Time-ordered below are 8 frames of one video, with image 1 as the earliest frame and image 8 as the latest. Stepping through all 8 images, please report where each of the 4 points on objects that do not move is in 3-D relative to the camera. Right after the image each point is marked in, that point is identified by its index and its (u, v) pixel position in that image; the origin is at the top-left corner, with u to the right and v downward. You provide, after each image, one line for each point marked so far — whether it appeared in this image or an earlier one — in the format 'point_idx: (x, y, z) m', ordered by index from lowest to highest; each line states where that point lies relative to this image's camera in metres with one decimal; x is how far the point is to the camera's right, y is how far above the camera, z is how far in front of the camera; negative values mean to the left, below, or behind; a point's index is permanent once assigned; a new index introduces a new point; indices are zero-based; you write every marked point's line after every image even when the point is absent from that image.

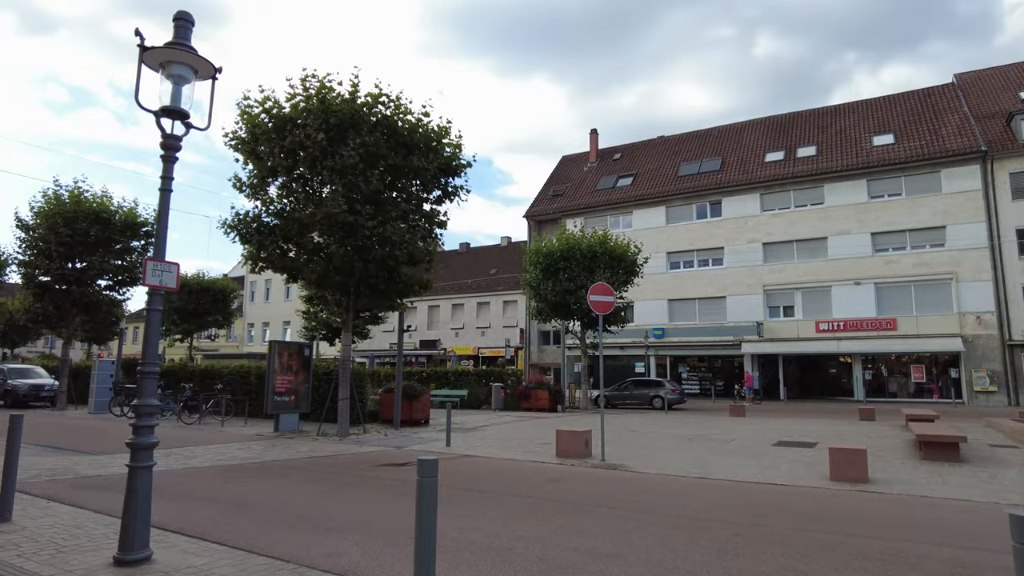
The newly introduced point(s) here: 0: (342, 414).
0: (-4.0, -3.0, +15.6) m
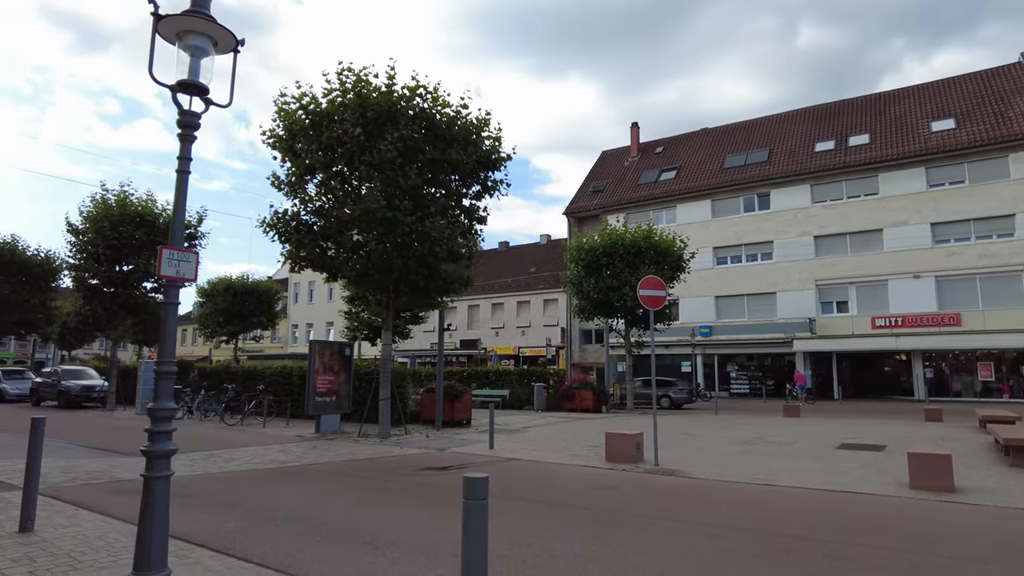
0: (-3.0, -2.9, +15.2) m
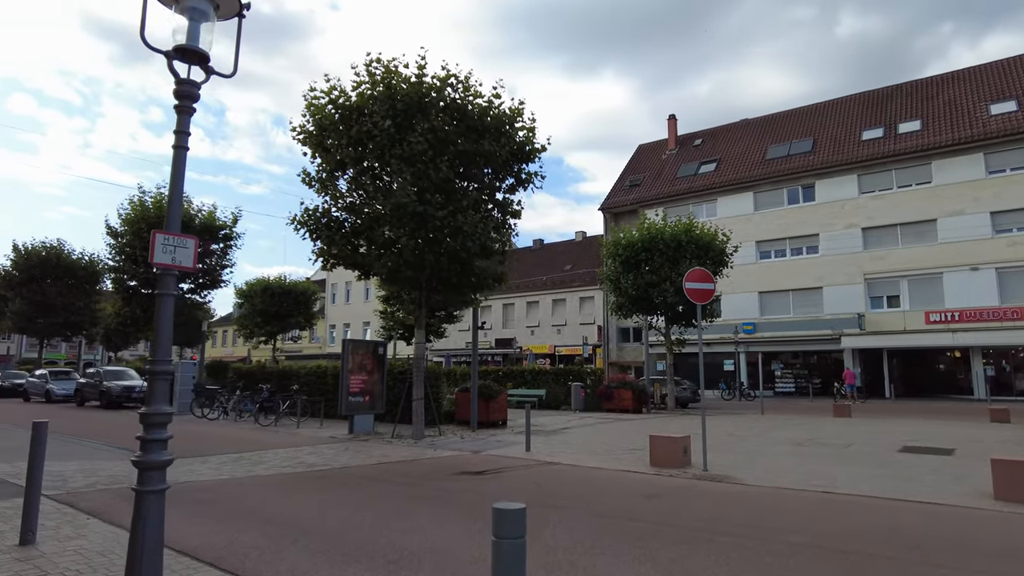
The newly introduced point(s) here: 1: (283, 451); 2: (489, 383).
0: (-2.2, -2.9, +14.8) m
1: (-4.3, -3.0, +12.3) m
2: (-0.6, -2.5, +17.4) m
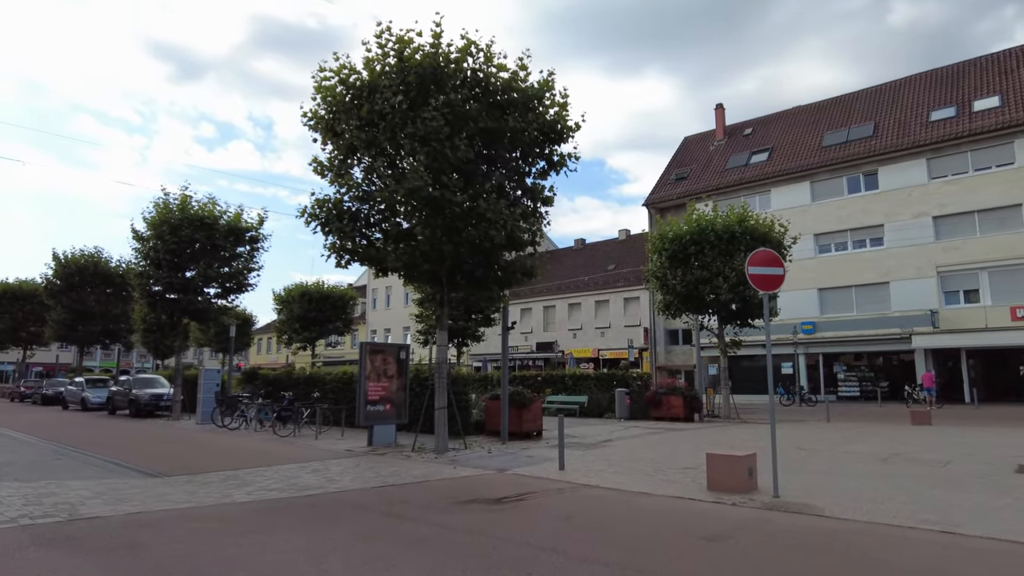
0: (-1.5, -2.8, +13.3) m
1: (-3.8, -3.0, +10.9) m
2: (+0.3, -2.4, +15.7) m
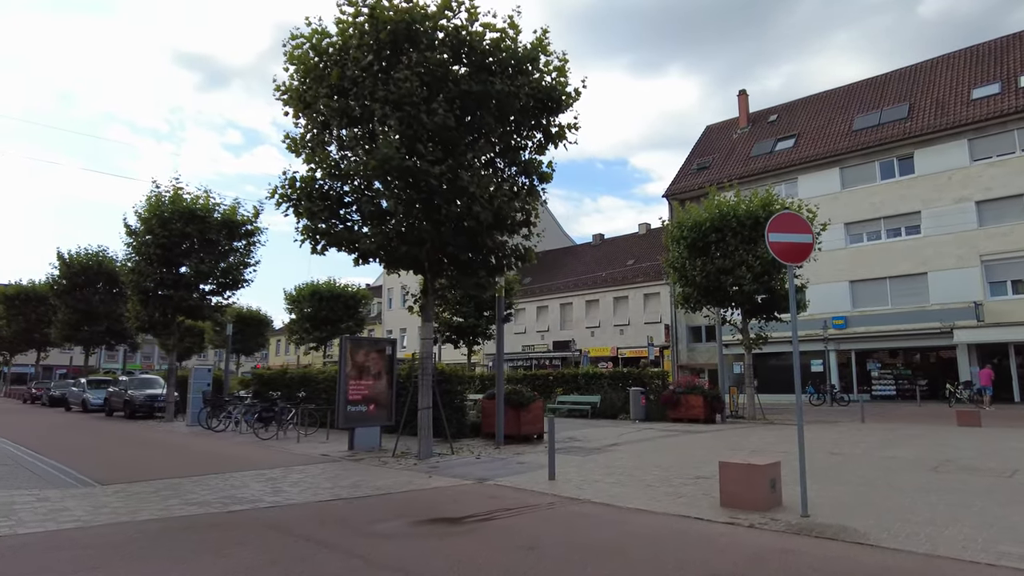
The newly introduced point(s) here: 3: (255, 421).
0: (-1.6, -2.5, +11.9) m
1: (-4.0, -2.8, +9.6) m
2: (+0.2, -2.2, +14.3) m
3: (-6.3, -3.3, +16.1) m
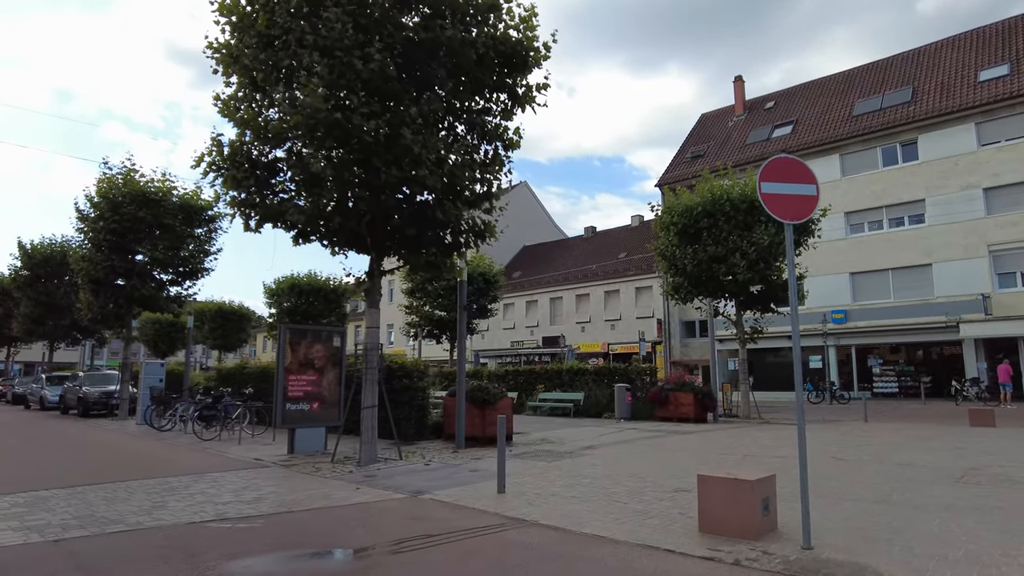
0: (-2.3, -2.2, +10.3) m
1: (-4.7, -2.4, +8.0) m
2: (-0.5, -1.8, +12.7) m
3: (-7.0, -3.0, +14.6) m
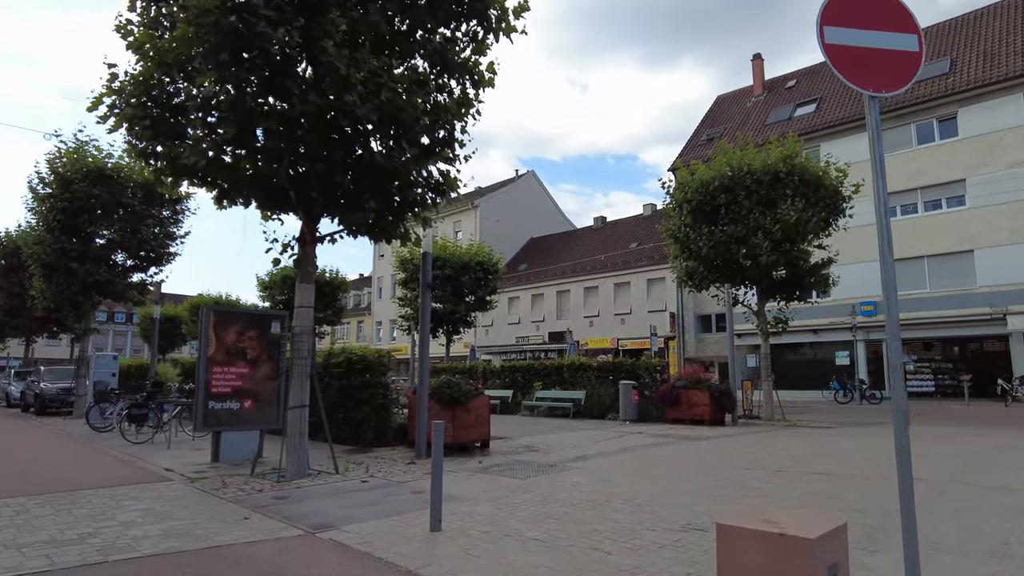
0: (-2.7, -1.8, +8.2) m
1: (-5.2, -2.0, +5.9) m
2: (-0.8, -1.4, +10.5) m
3: (-7.3, -2.5, +12.5) m
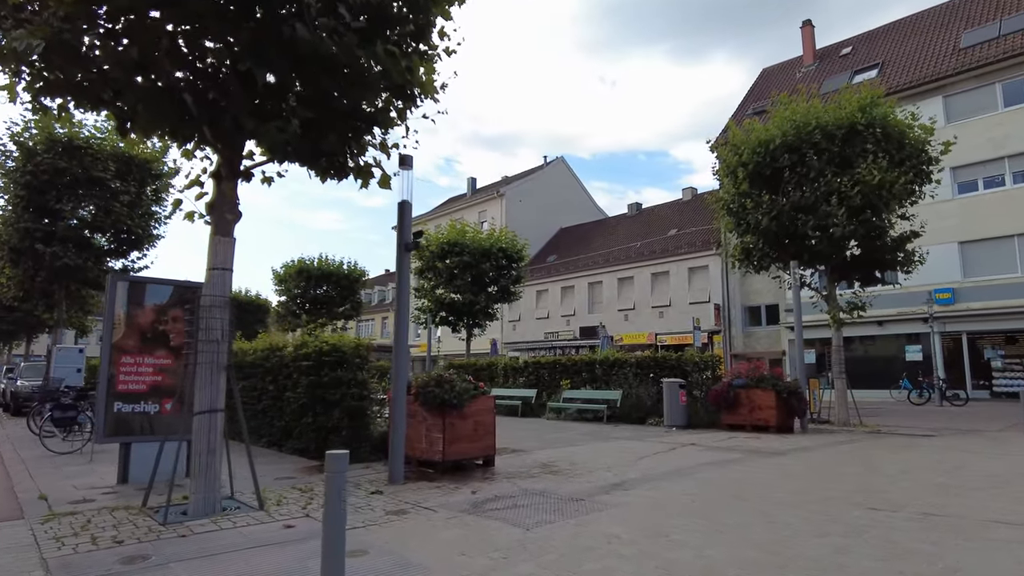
0: (-2.7, -1.4, +5.6) m
1: (-5.3, -1.6, +3.5) m
2: (-0.7, -1.0, +7.8) m
3: (-7.1, -2.2, +10.1) m
